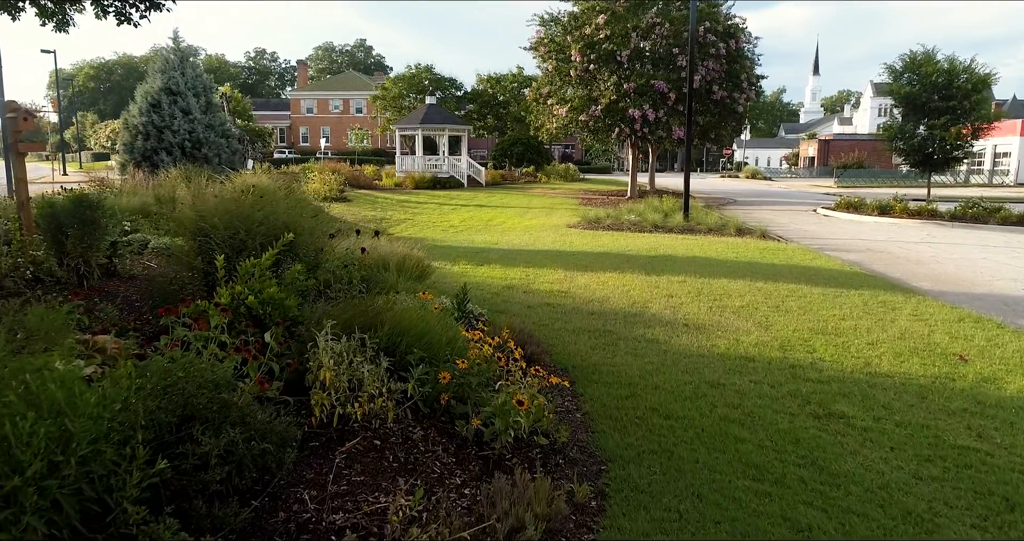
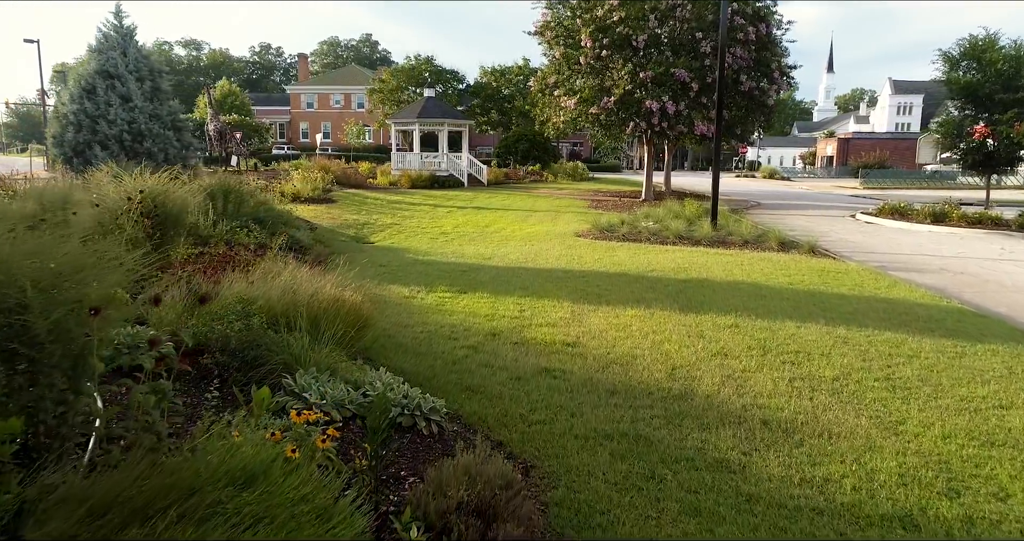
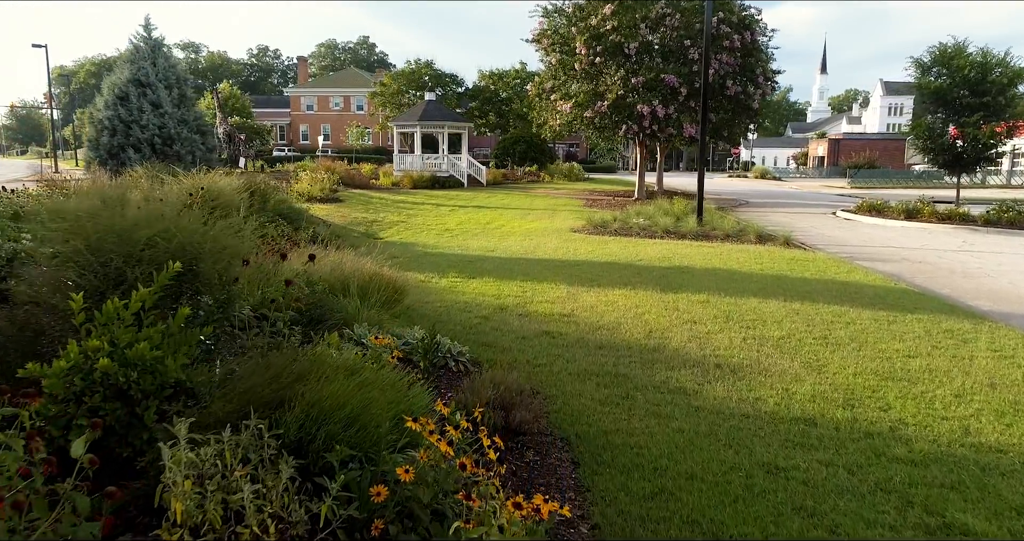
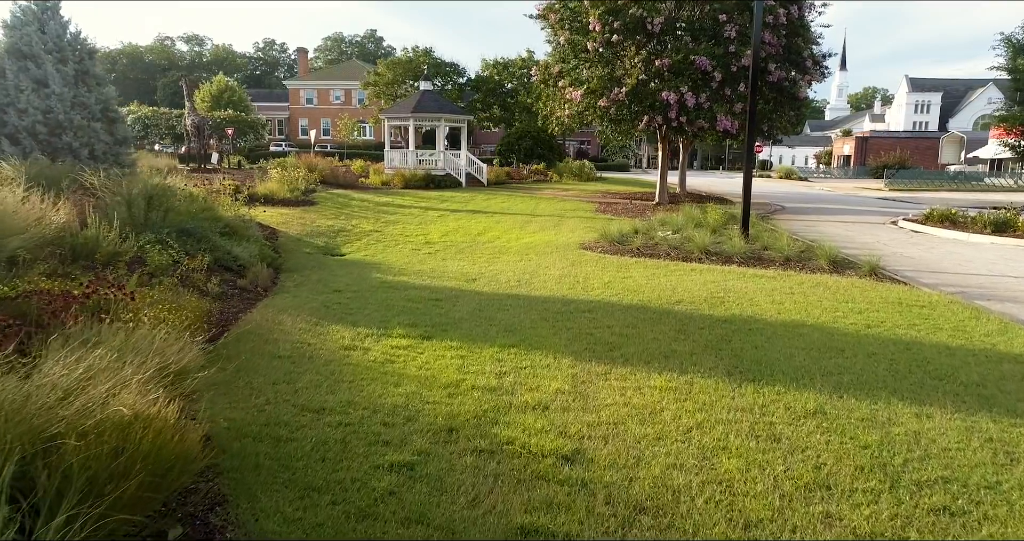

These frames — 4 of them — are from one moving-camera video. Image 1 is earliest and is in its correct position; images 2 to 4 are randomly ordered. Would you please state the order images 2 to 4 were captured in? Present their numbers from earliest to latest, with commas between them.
3, 2, 4
